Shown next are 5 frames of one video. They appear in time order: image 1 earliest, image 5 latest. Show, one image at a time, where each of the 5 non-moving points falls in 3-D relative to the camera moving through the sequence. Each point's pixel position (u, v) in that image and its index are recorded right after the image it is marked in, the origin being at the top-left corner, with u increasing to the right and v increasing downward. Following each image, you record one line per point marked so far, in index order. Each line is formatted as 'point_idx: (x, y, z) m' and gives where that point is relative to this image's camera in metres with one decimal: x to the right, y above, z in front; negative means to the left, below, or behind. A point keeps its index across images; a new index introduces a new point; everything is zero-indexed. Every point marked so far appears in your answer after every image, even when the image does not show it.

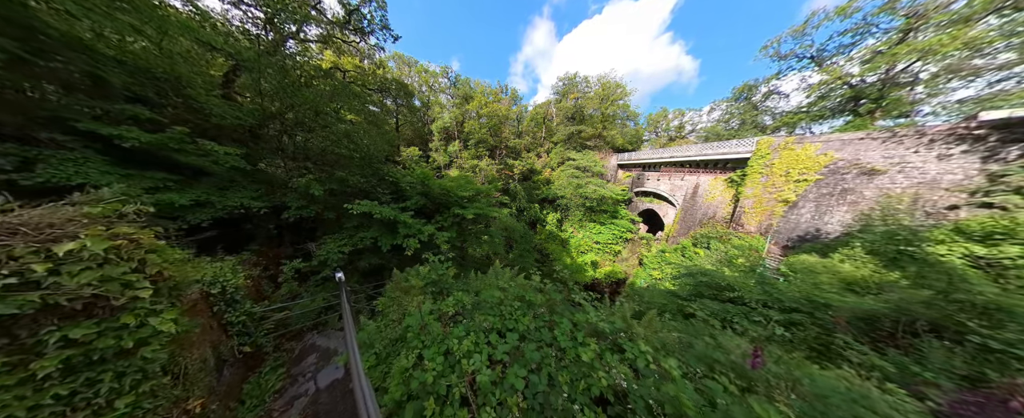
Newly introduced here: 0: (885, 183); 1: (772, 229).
0: (+10.7, +0.7, +5.8) m
1: (+9.3, -0.7, +7.3) m
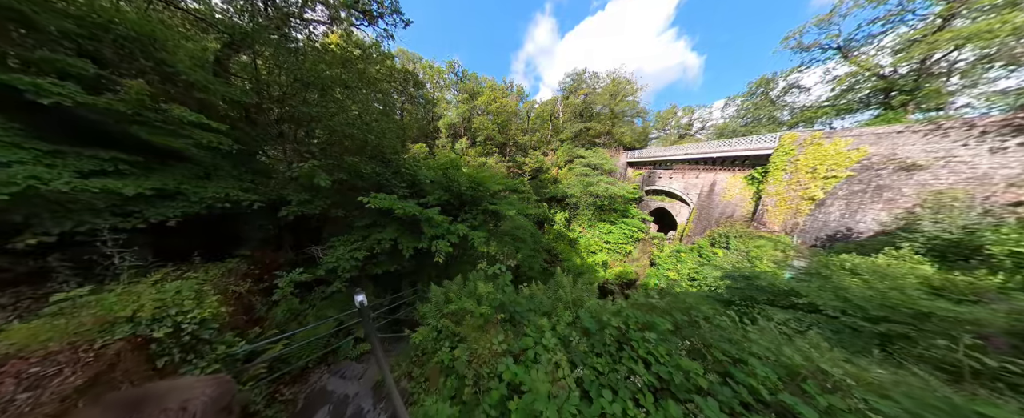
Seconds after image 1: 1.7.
0: (+11.1, +0.8, +5.4) m
1: (+9.7, -0.6, +7.0) m
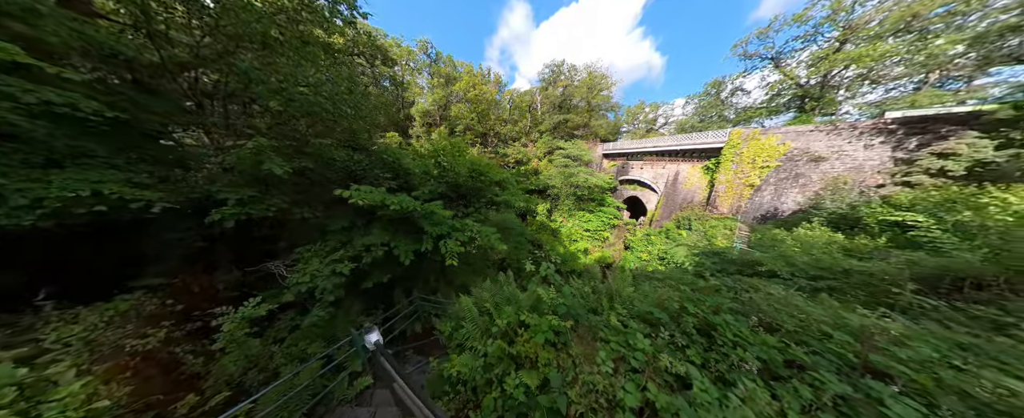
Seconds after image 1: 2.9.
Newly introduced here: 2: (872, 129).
0: (+11.0, +1.4, +7.1) m
1: (+9.4, 0.0, +8.5) m
2: (+11.7, +2.6, +6.7) m
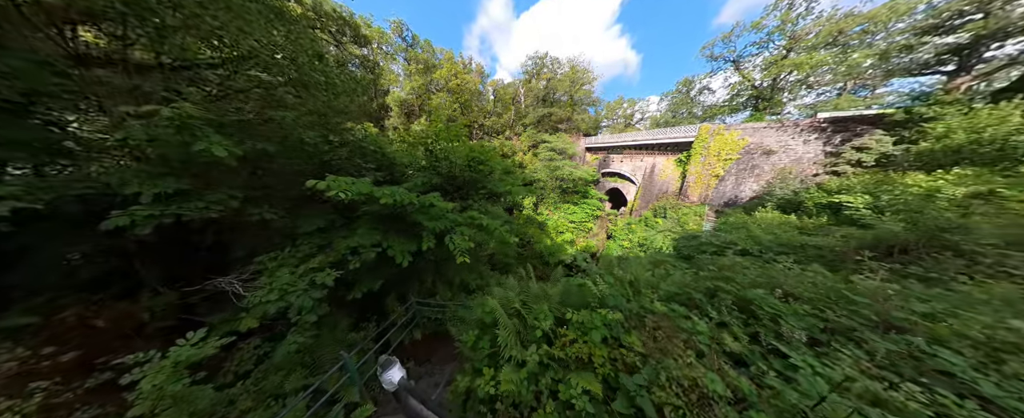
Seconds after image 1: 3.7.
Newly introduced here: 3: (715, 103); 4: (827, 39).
0: (+10.6, +2.0, +8.3) m
1: (+8.9, +0.5, +9.4) m
2: (+11.4, +3.1, +7.9) m
3: (+13.4, +6.9, +13.4) m
4: (+13.6, +7.3, +8.8) m
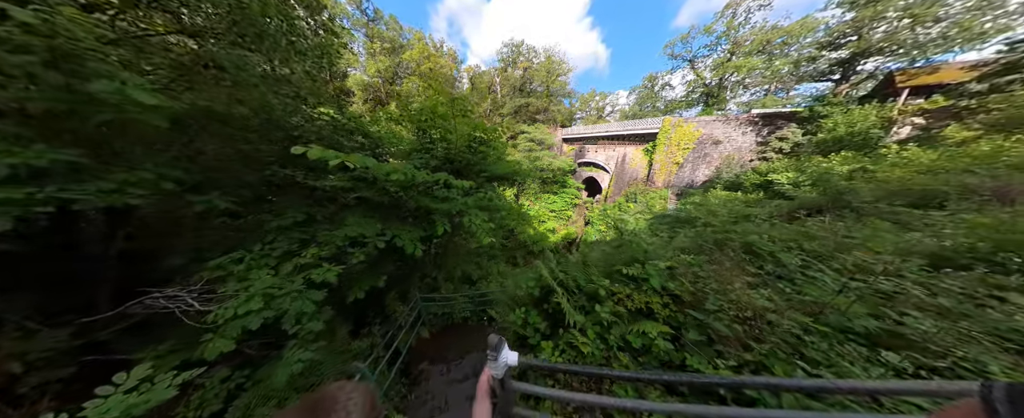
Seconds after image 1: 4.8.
0: (+9.9, +2.8, +9.7) m
1: (+8.2, +1.3, +10.6) m
2: (+10.7, +4.0, +9.4) m
3: (+11.7, +8.0, +15.0) m
4: (+12.5, +8.3, +10.5) m
